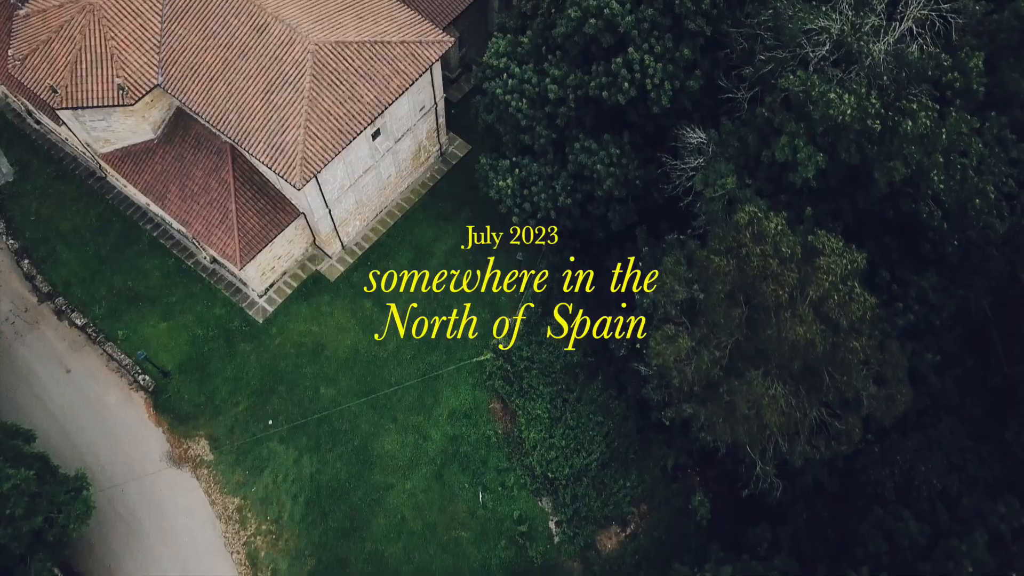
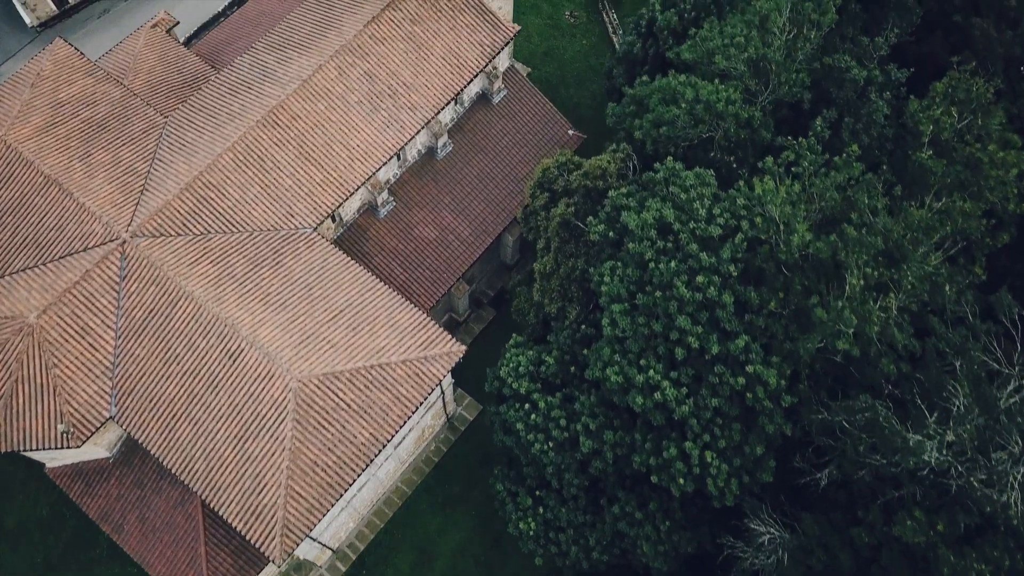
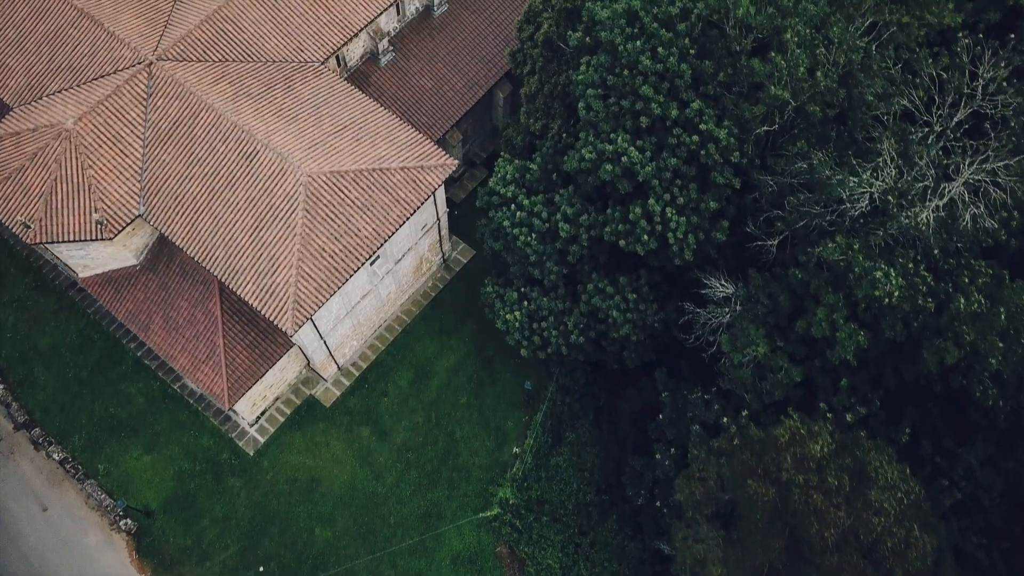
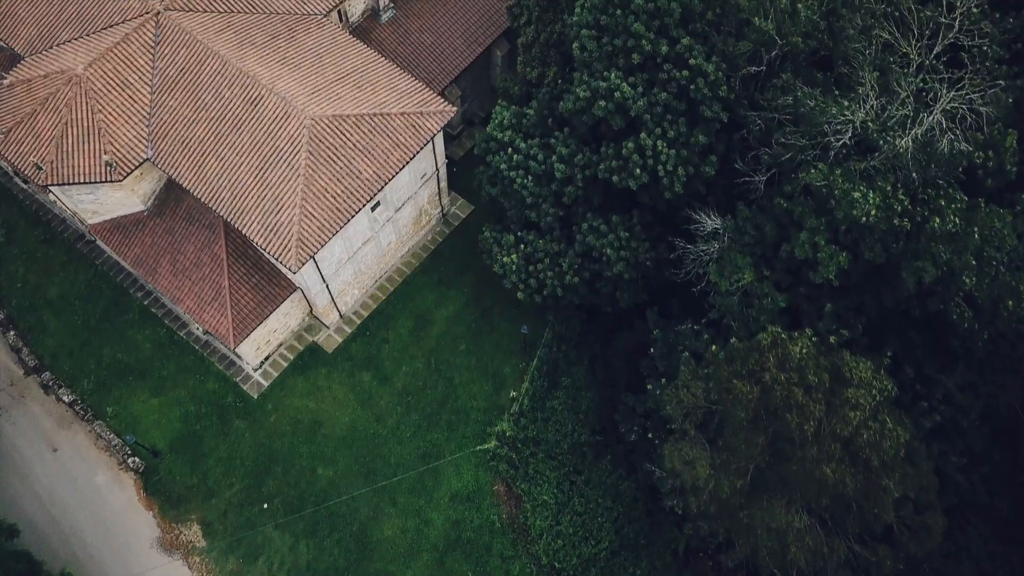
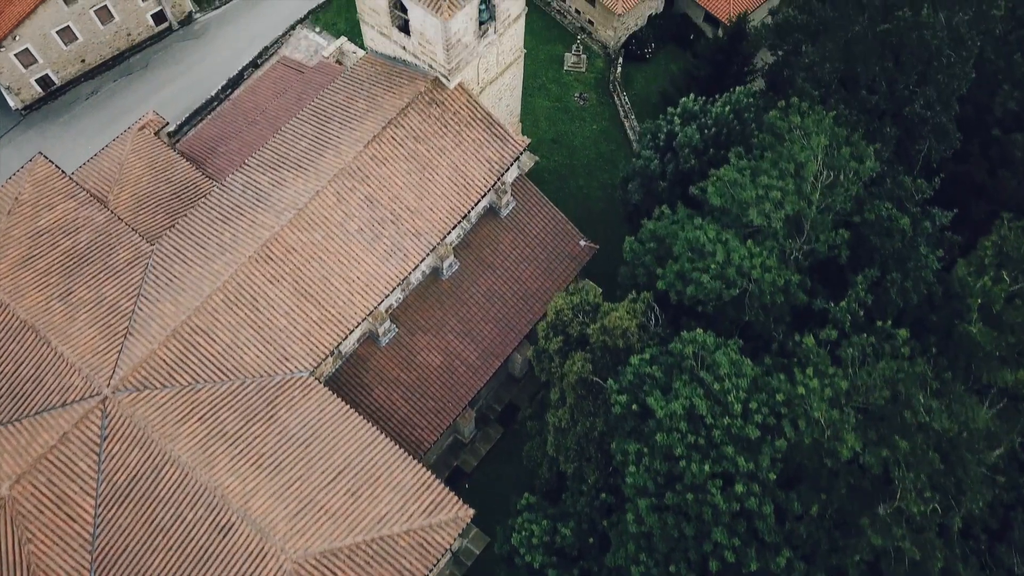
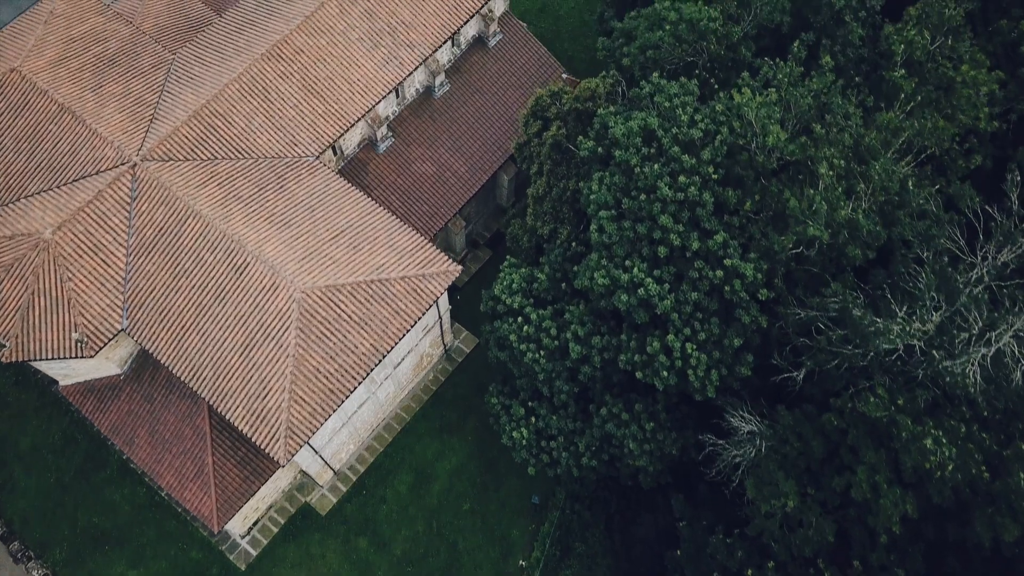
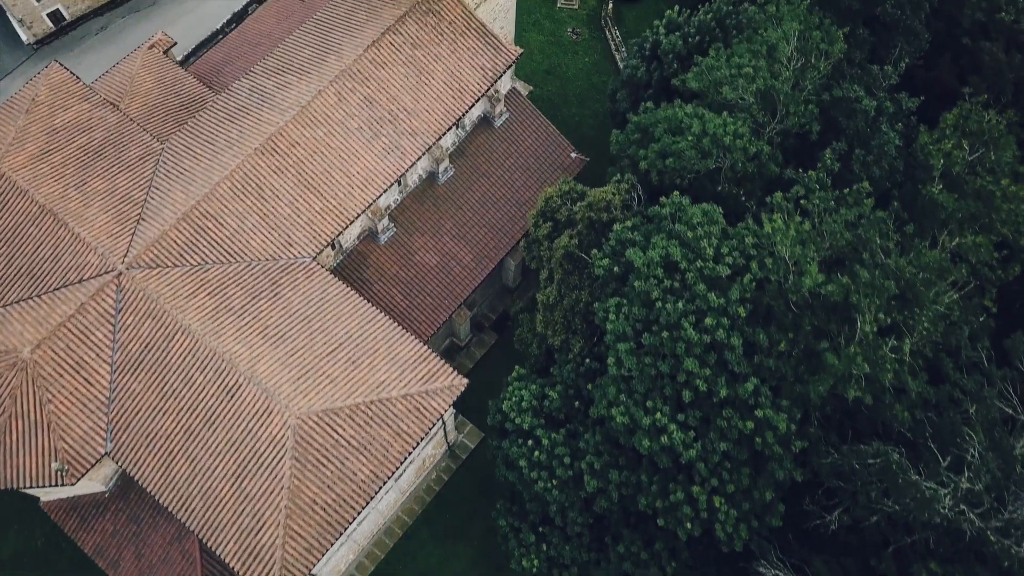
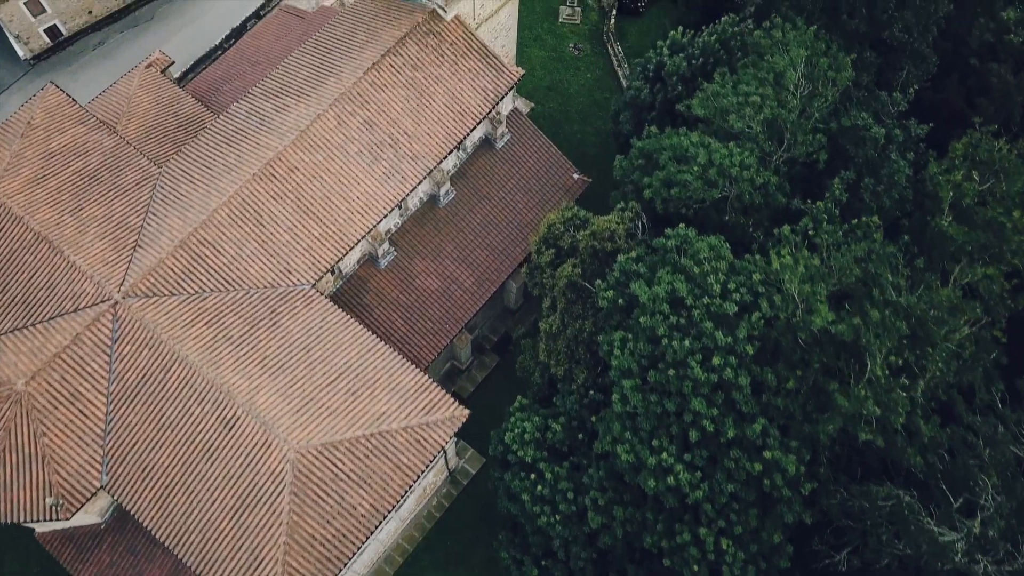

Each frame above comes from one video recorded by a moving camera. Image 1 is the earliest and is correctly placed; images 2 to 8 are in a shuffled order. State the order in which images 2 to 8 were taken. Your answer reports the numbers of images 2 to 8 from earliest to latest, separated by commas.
4, 3, 6, 2, 7, 8, 5
